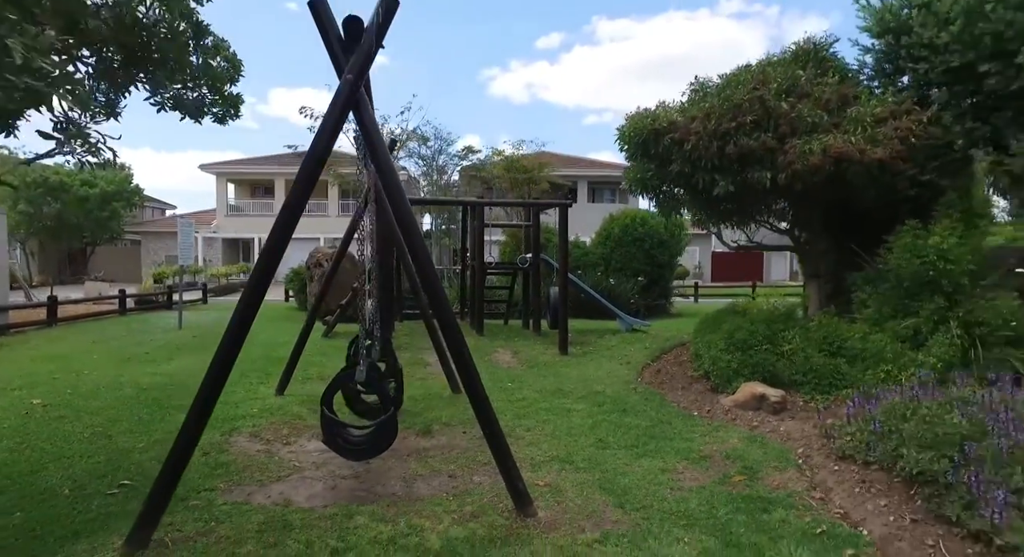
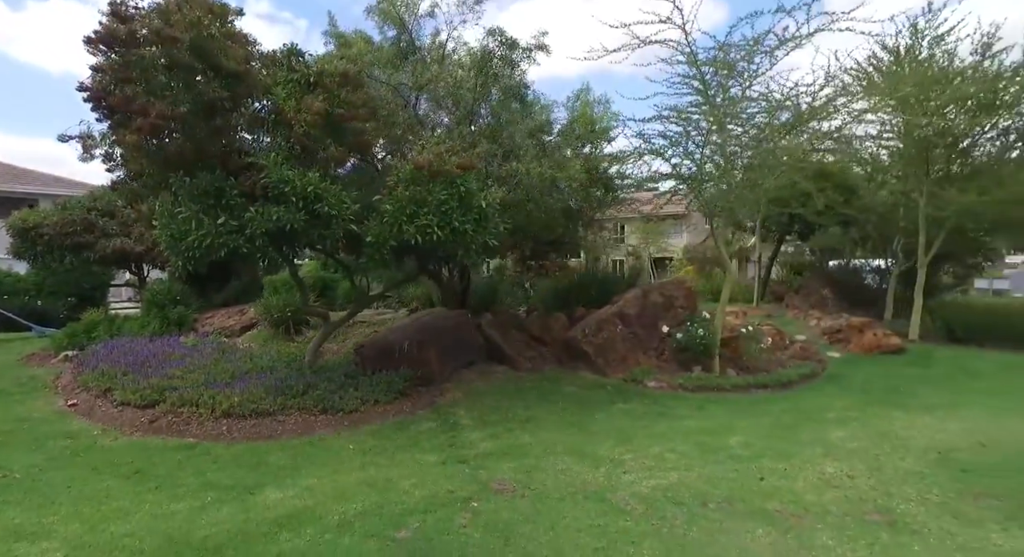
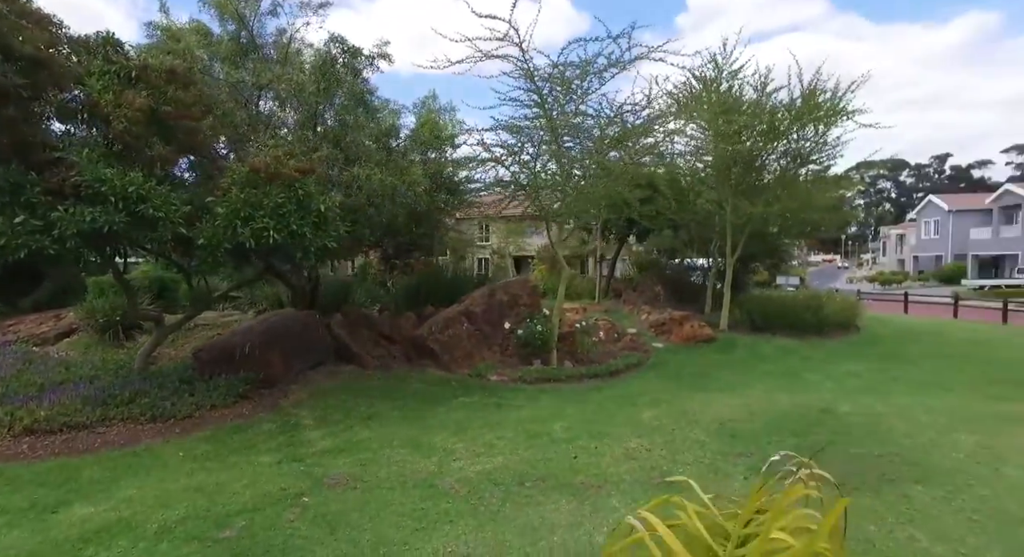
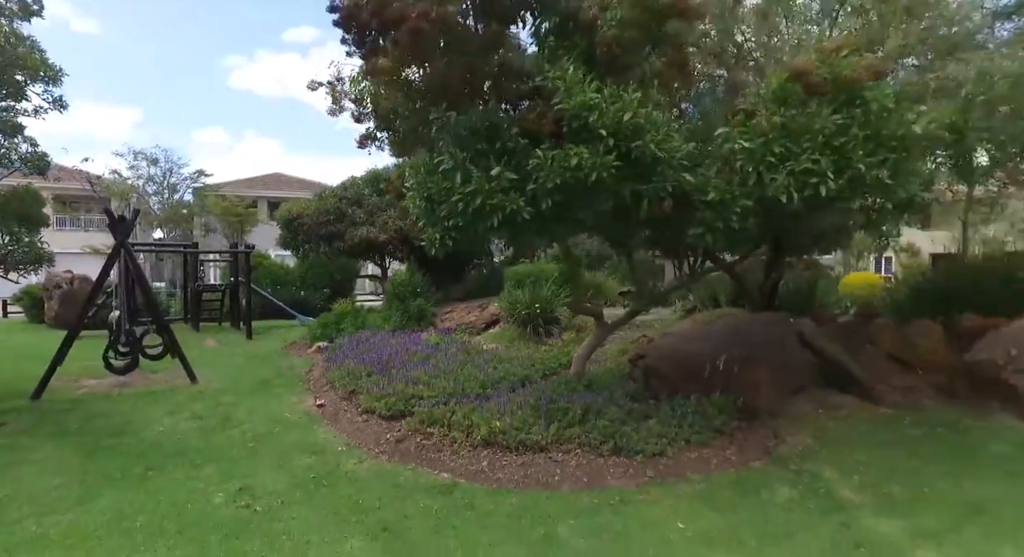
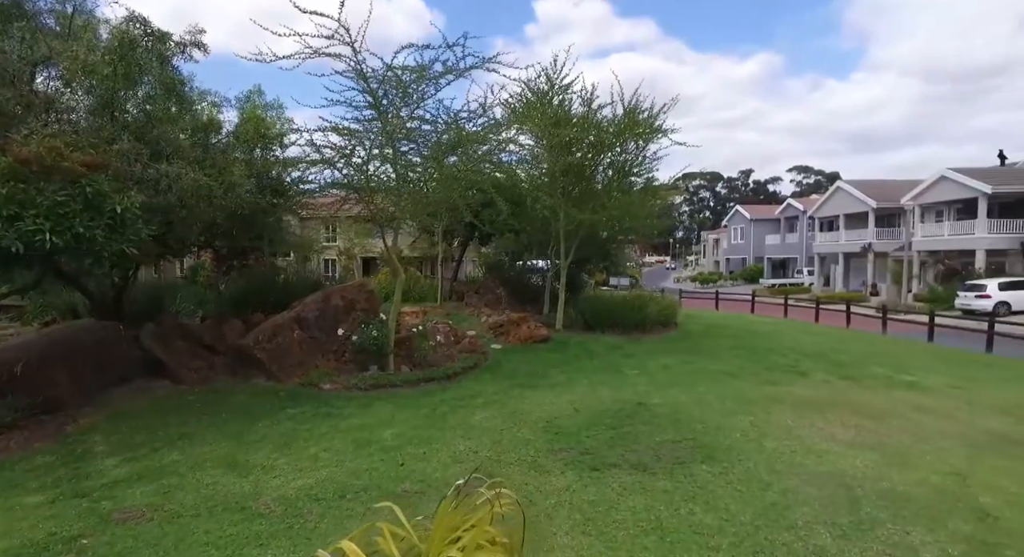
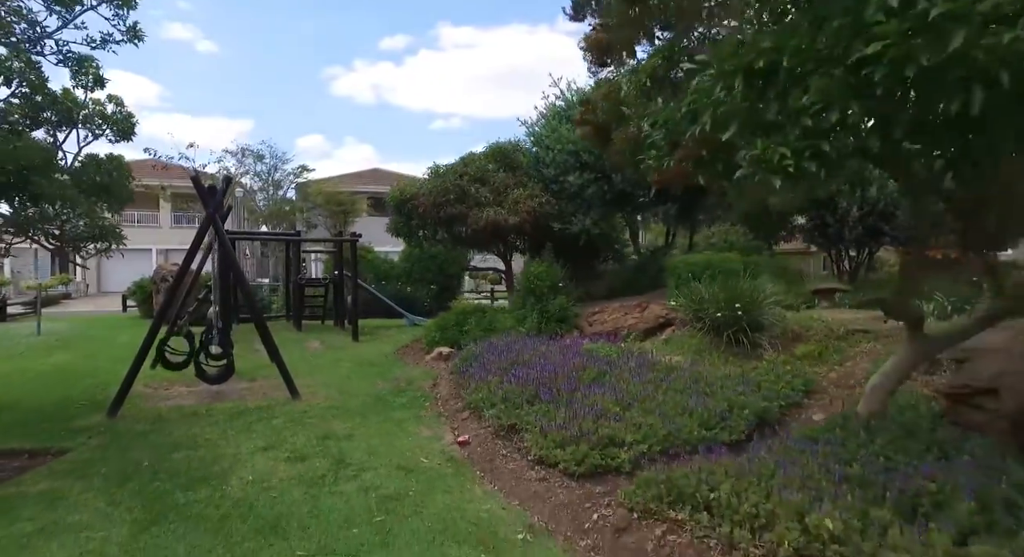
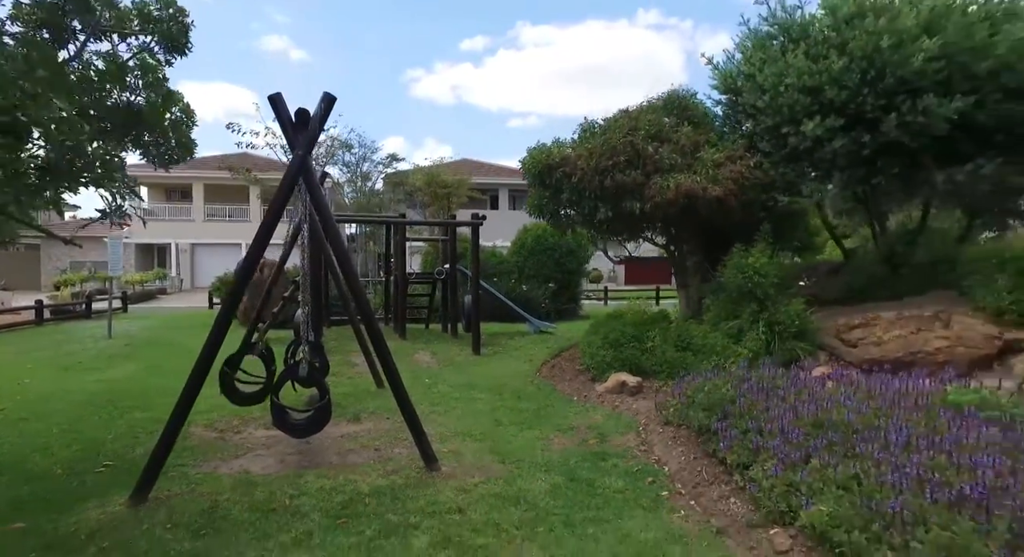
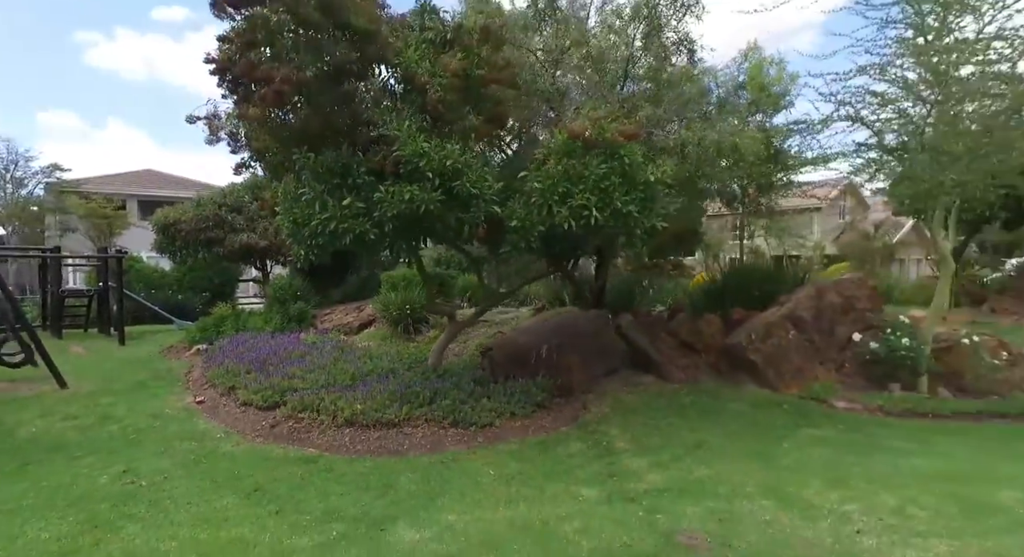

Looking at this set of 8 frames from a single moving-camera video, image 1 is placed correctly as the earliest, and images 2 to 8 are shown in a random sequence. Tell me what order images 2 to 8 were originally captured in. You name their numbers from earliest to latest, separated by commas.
7, 6, 4, 8, 2, 3, 5
